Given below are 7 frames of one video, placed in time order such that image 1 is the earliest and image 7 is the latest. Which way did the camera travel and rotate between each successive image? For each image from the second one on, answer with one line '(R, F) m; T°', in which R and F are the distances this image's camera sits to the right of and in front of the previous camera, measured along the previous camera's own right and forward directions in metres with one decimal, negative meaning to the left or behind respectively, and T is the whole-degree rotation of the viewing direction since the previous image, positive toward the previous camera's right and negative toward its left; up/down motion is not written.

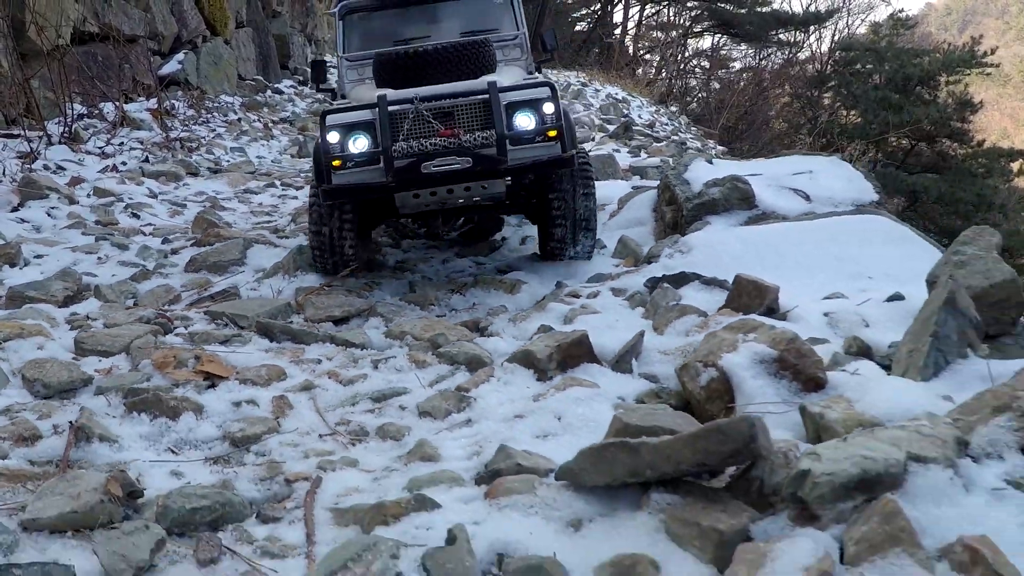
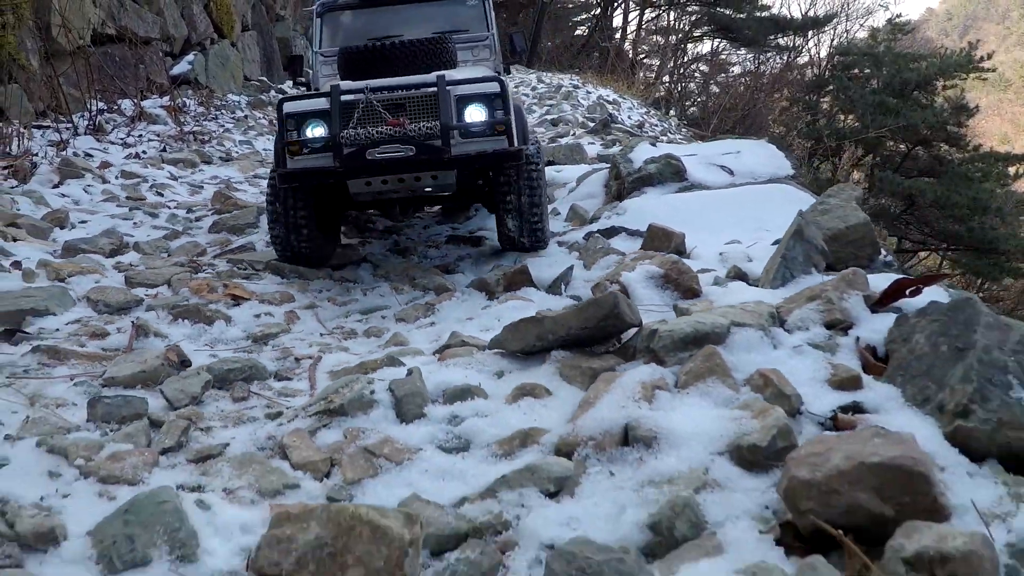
(+0.1, -0.8) m; 0°
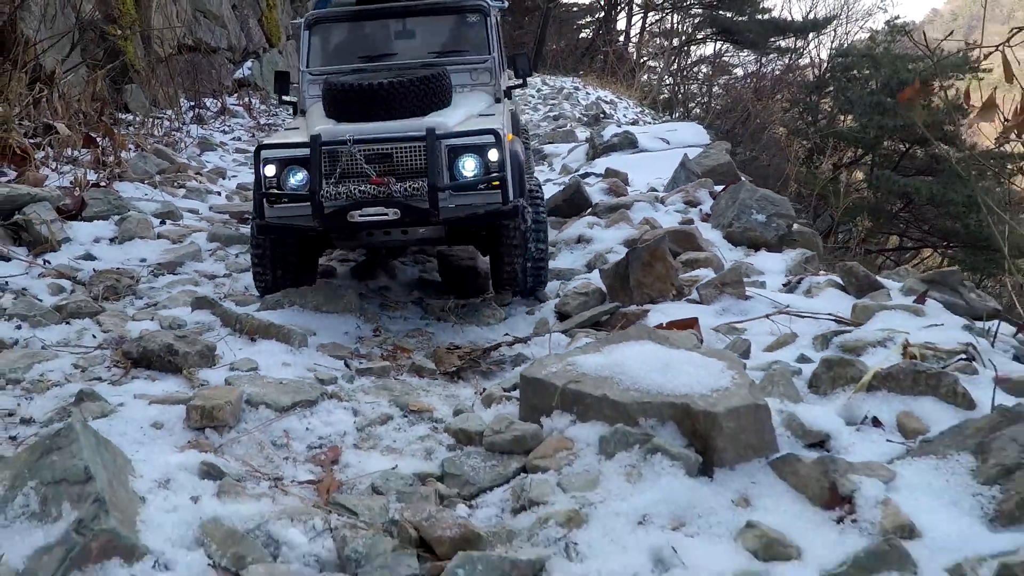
(0.0, -2.6) m; 0°
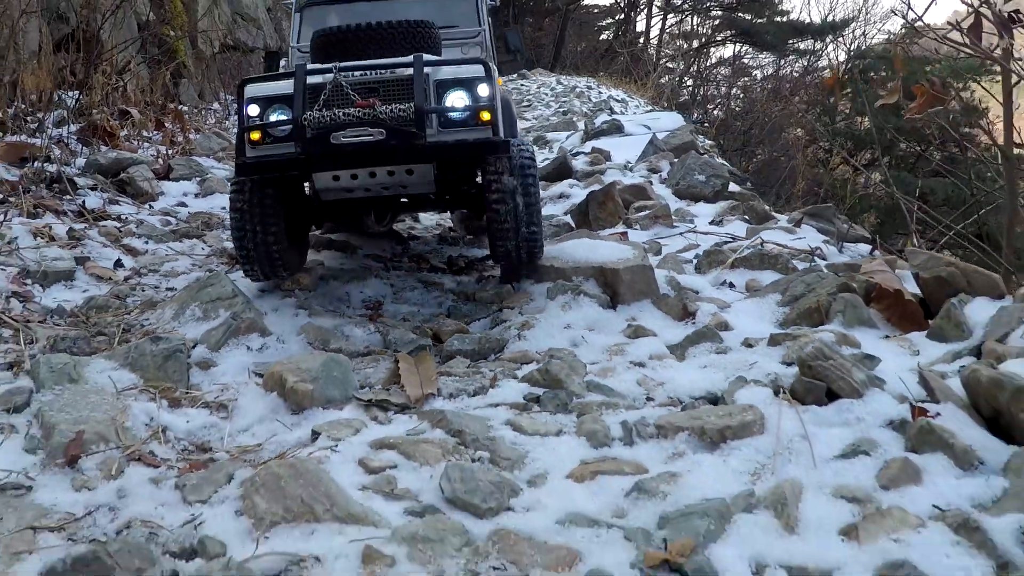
(+0.1, -1.4) m; -1°
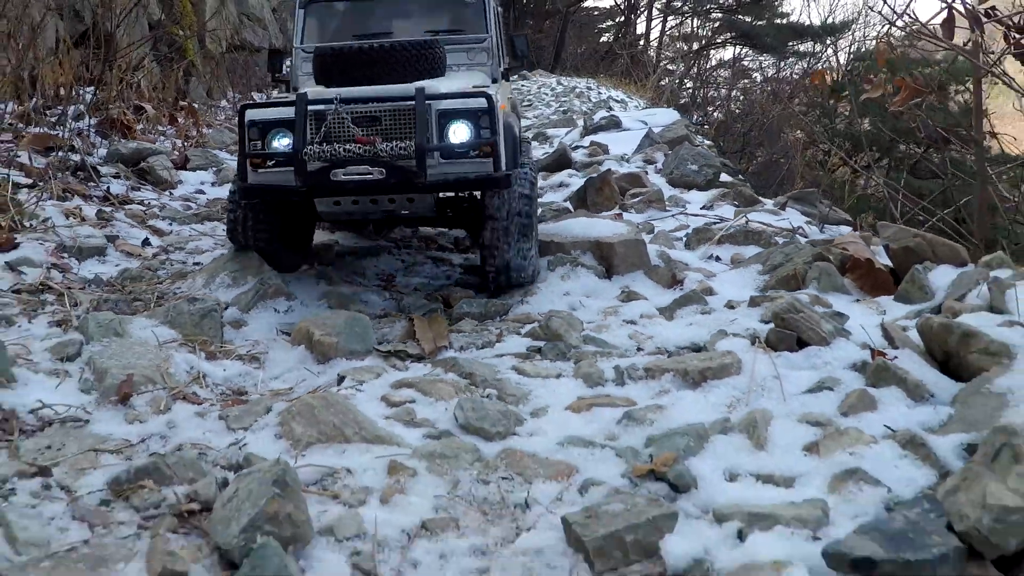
(0.0, -0.3) m; 0°
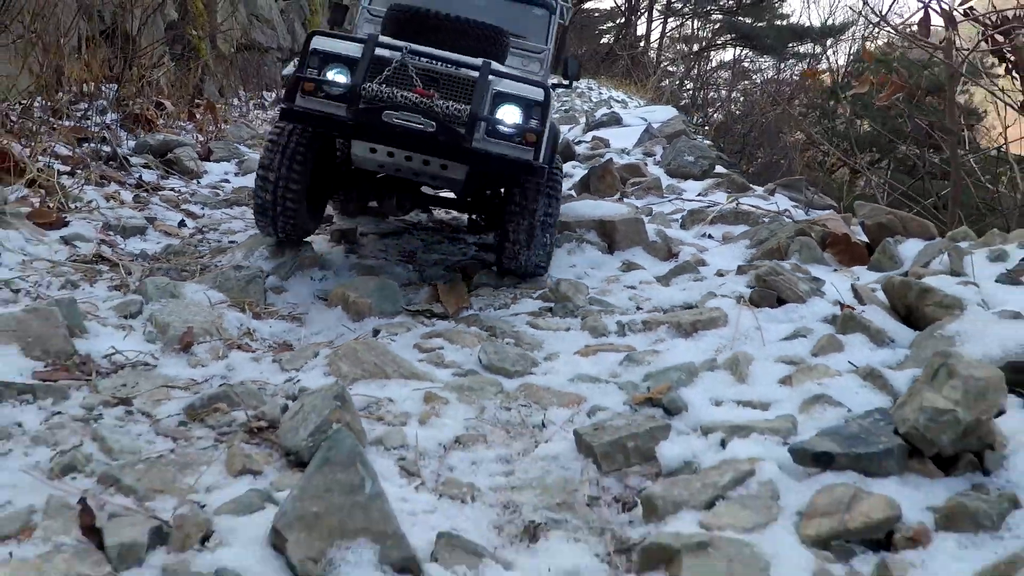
(0.0, -0.4) m; 0°
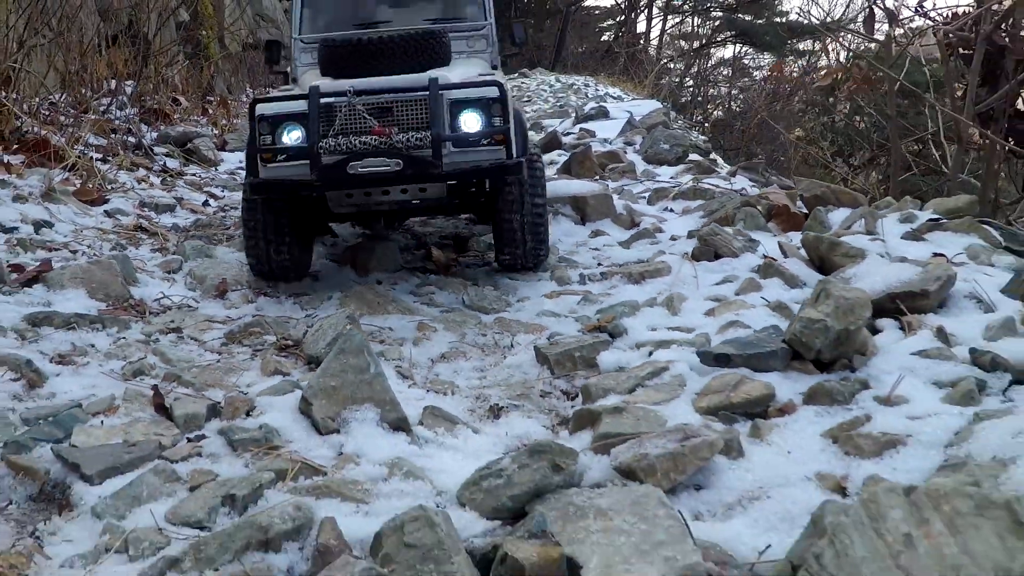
(+0.1, -0.6) m; 0°
